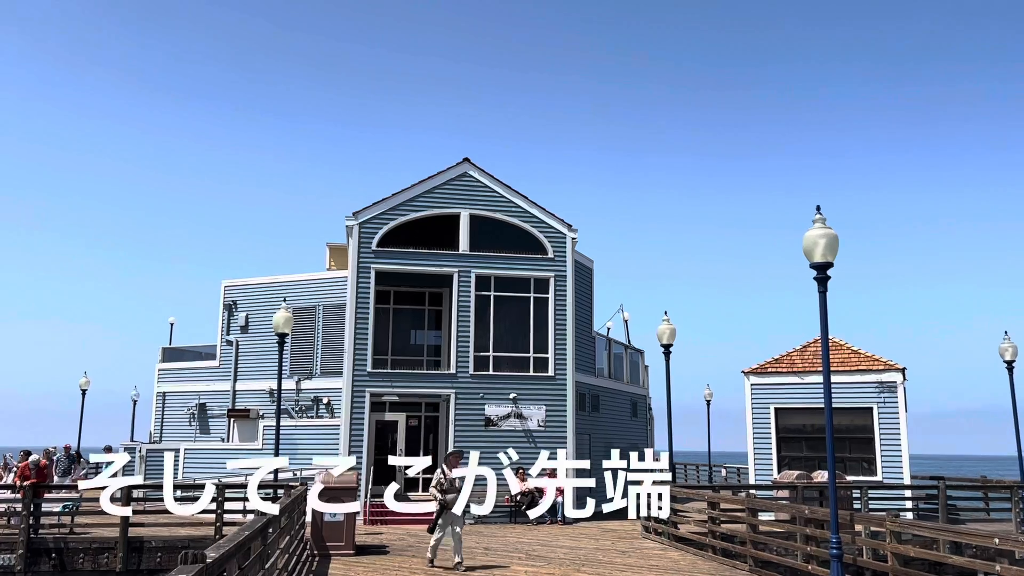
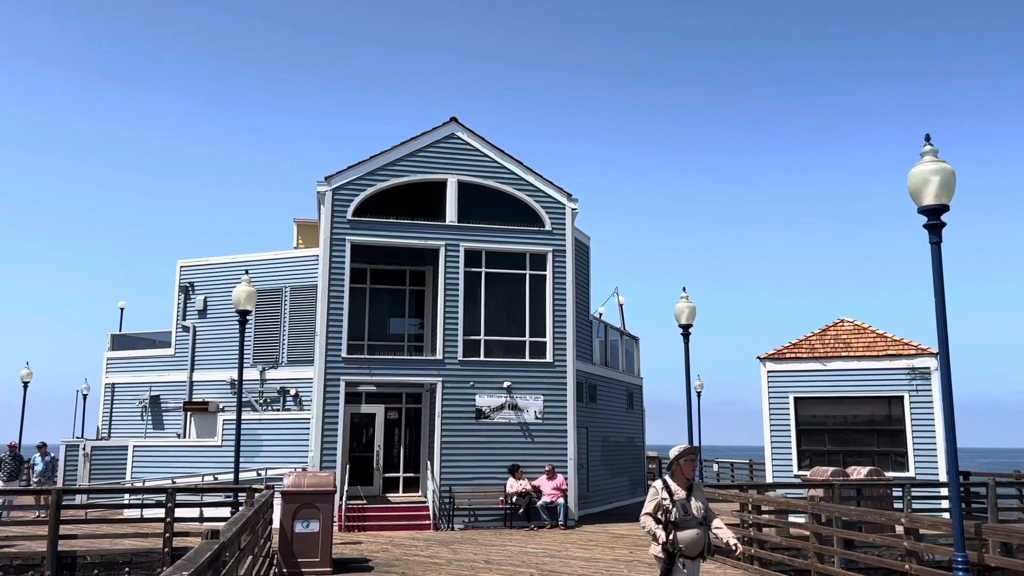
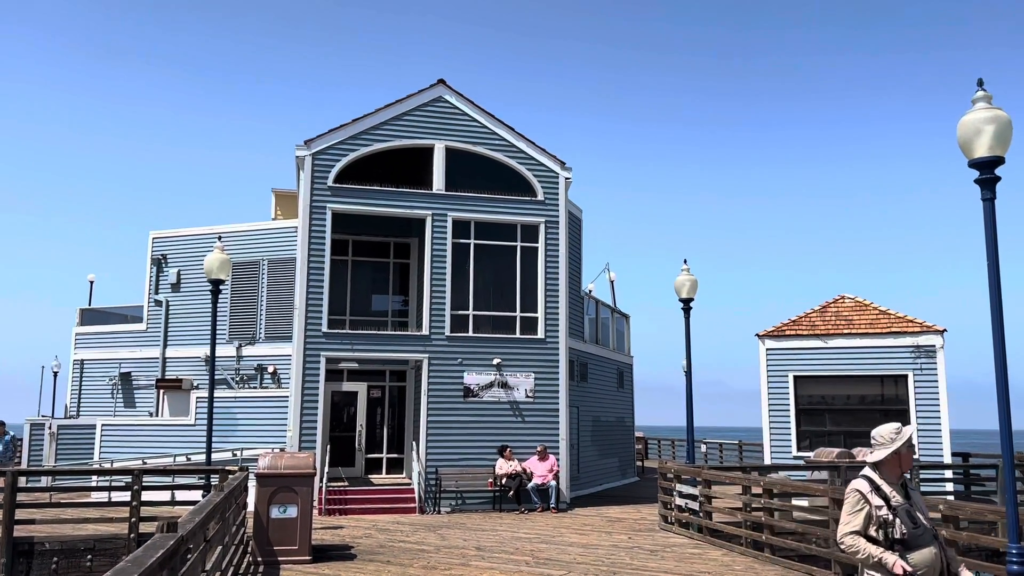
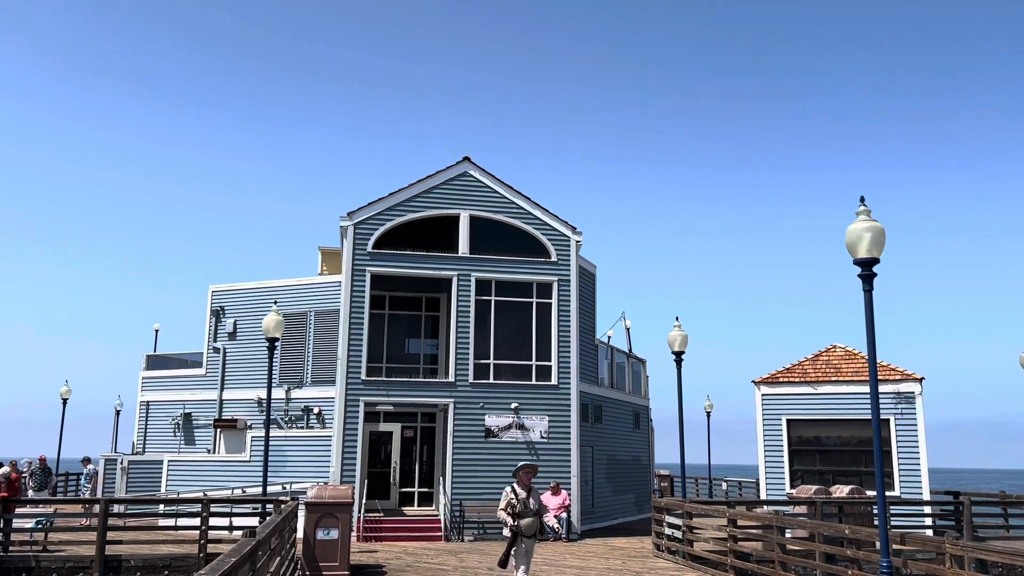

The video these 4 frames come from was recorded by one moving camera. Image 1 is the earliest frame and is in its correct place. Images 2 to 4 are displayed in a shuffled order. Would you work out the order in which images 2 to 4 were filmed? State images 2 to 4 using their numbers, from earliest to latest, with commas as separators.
4, 2, 3
